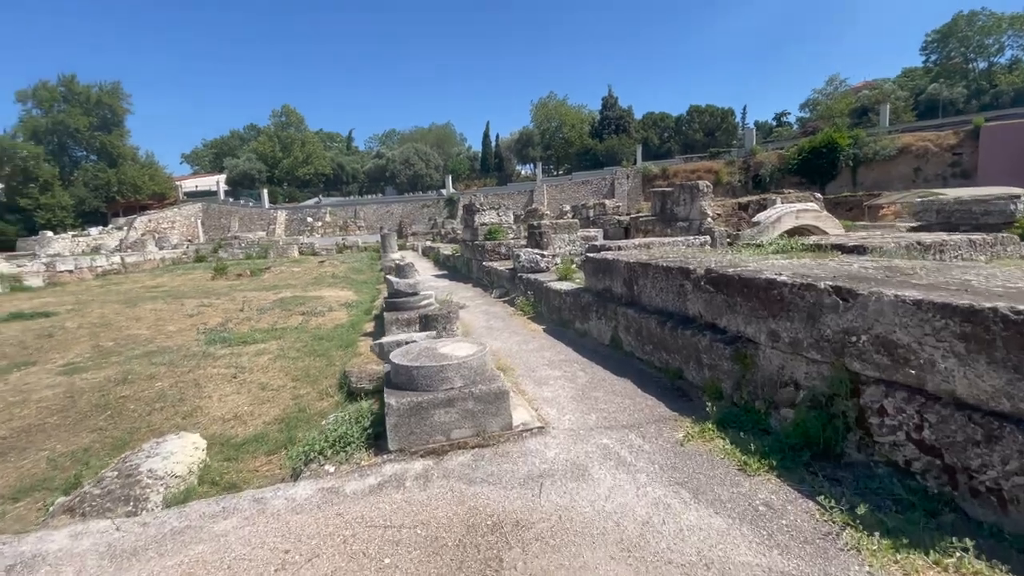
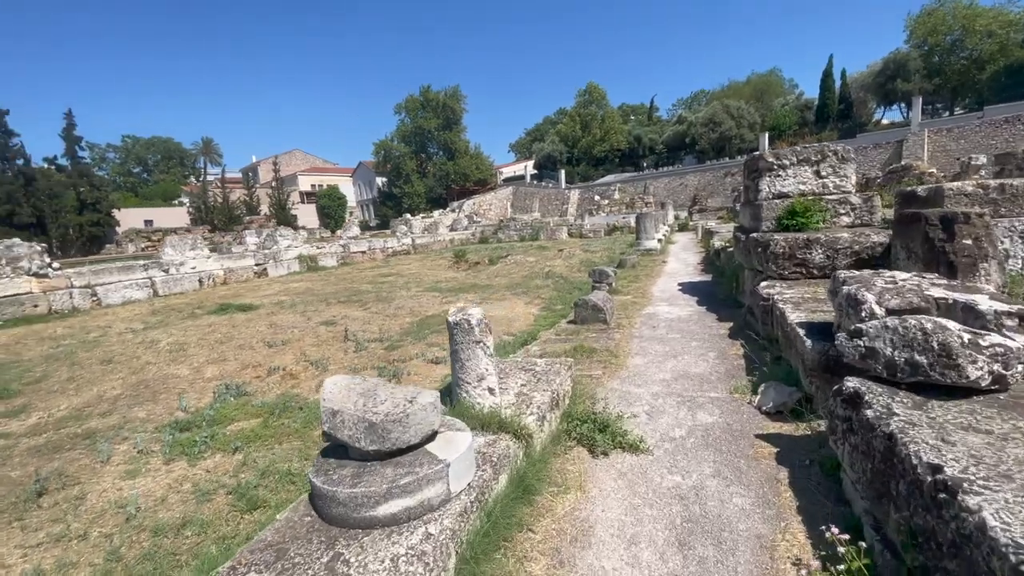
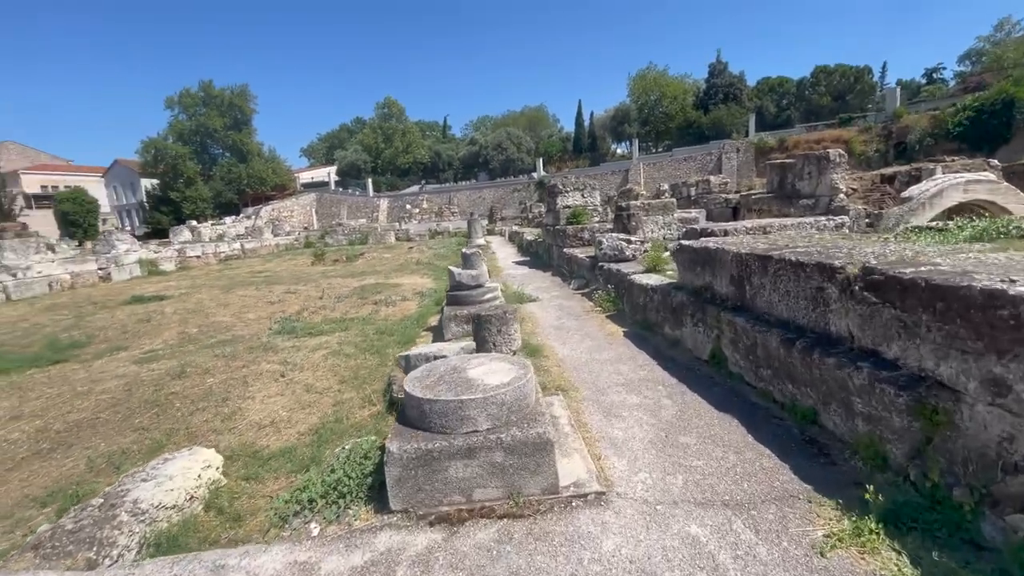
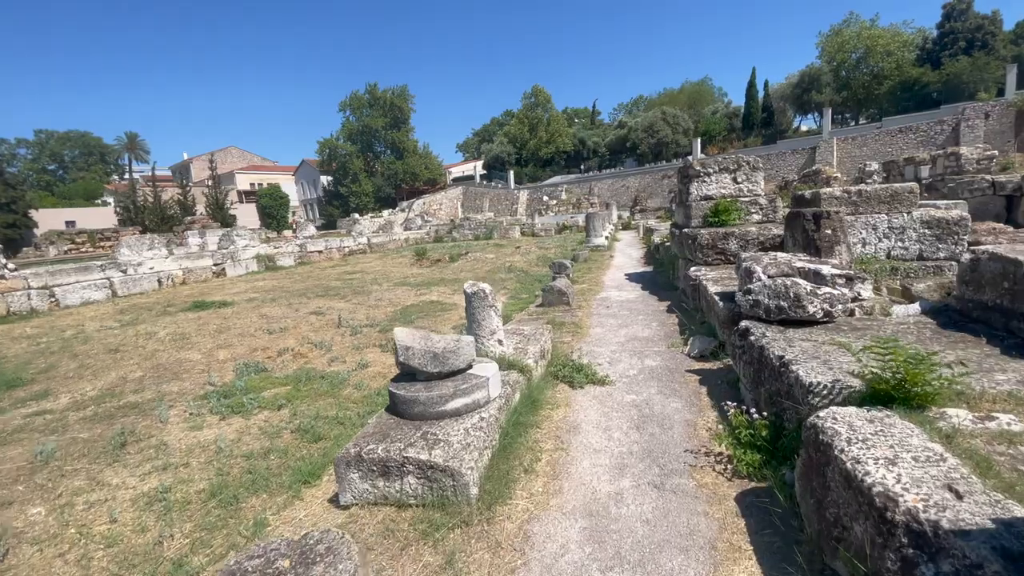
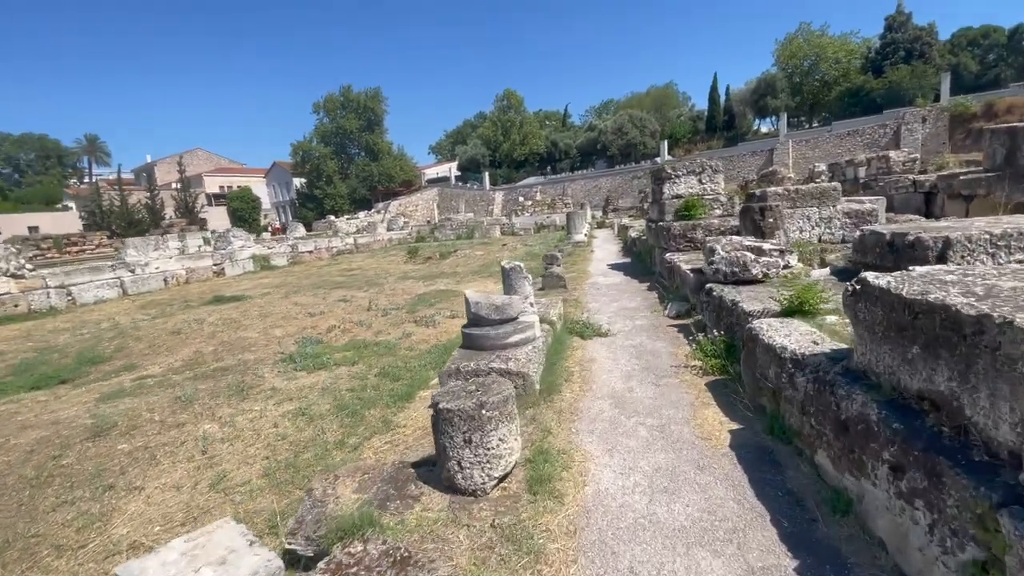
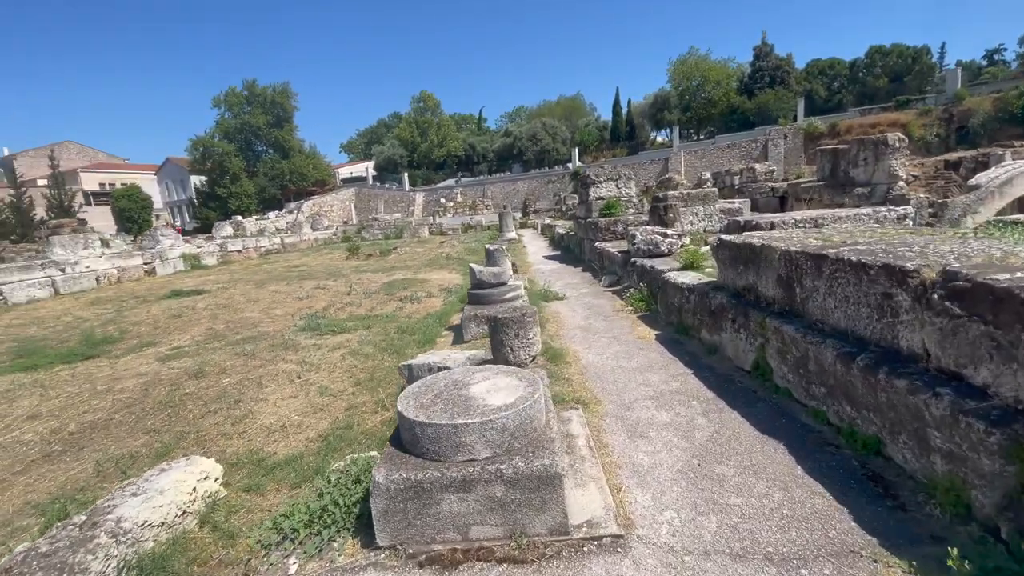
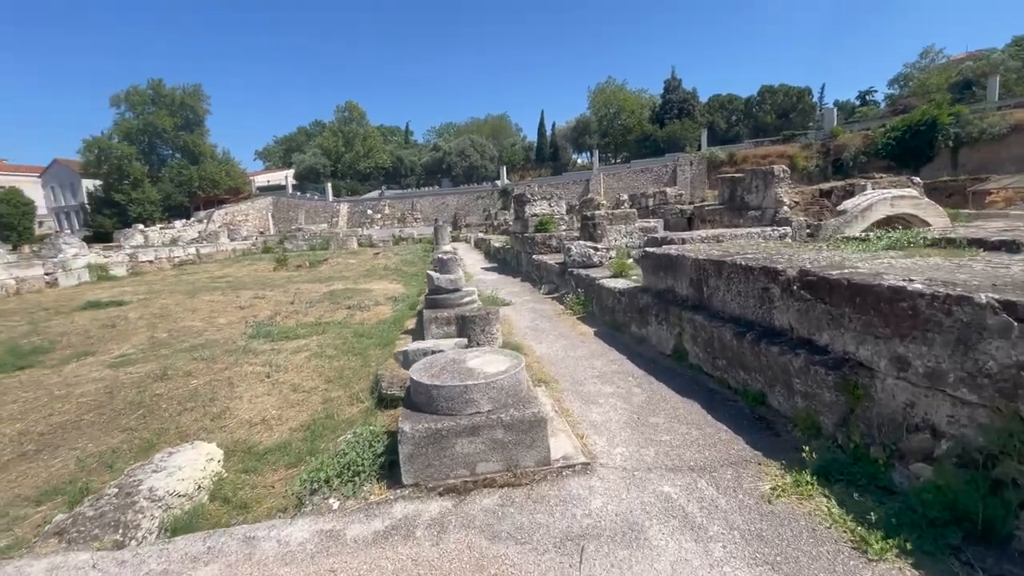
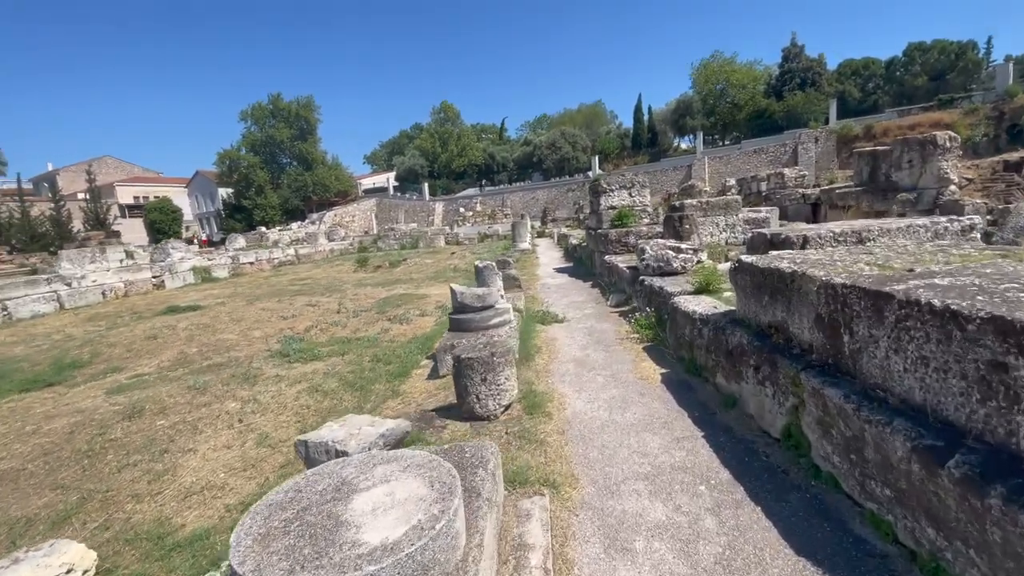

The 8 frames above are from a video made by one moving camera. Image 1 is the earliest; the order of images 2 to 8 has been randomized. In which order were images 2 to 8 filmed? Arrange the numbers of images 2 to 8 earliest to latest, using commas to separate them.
7, 3, 6, 8, 5, 4, 2
